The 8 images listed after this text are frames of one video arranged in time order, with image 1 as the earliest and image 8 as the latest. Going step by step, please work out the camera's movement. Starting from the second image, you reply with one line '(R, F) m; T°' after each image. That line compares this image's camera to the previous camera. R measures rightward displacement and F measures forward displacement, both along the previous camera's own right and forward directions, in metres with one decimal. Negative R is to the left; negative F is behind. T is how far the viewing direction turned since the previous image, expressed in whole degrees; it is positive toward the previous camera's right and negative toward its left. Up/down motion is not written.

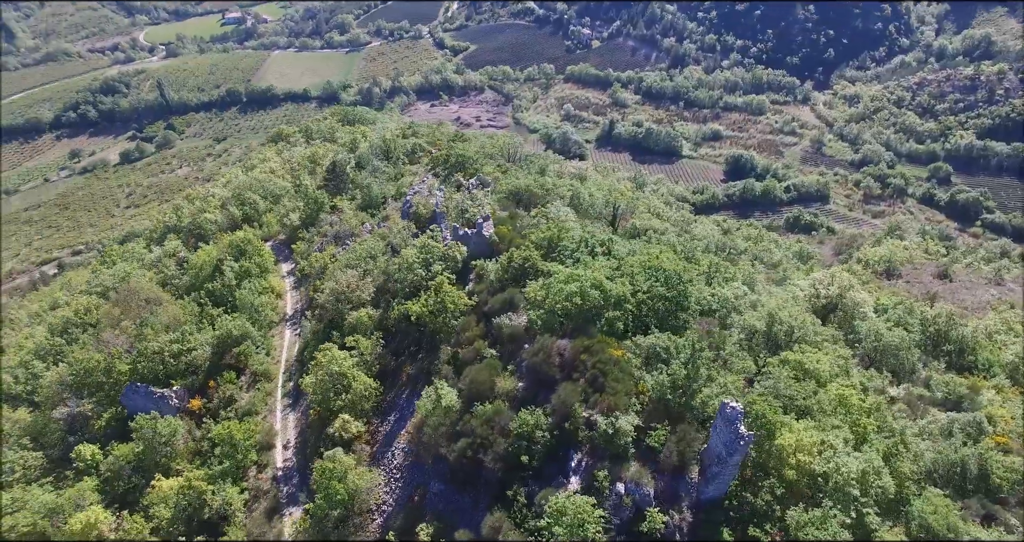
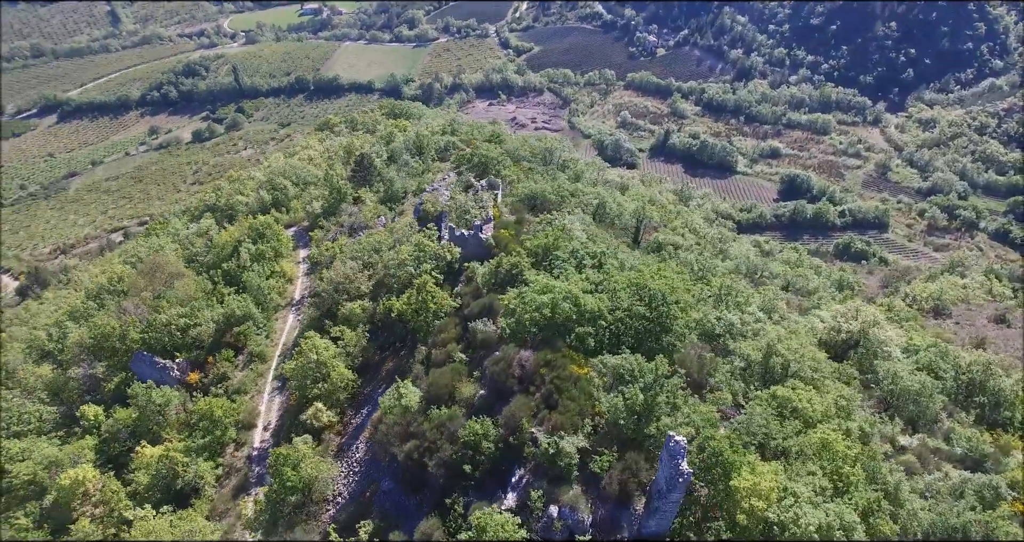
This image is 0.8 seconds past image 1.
(+2.8, +0.5) m; -5°
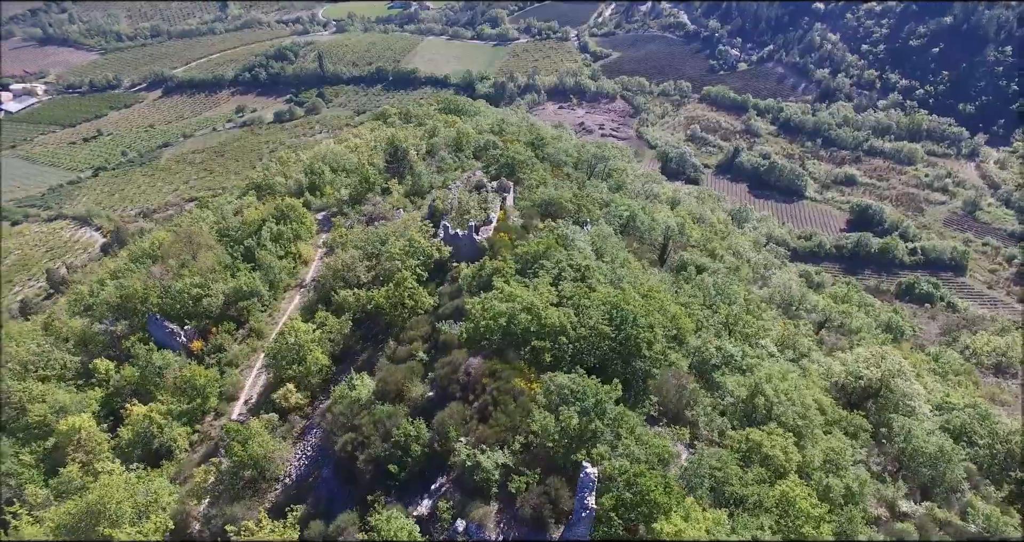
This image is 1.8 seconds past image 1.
(+3.6, +0.6) m; -6°
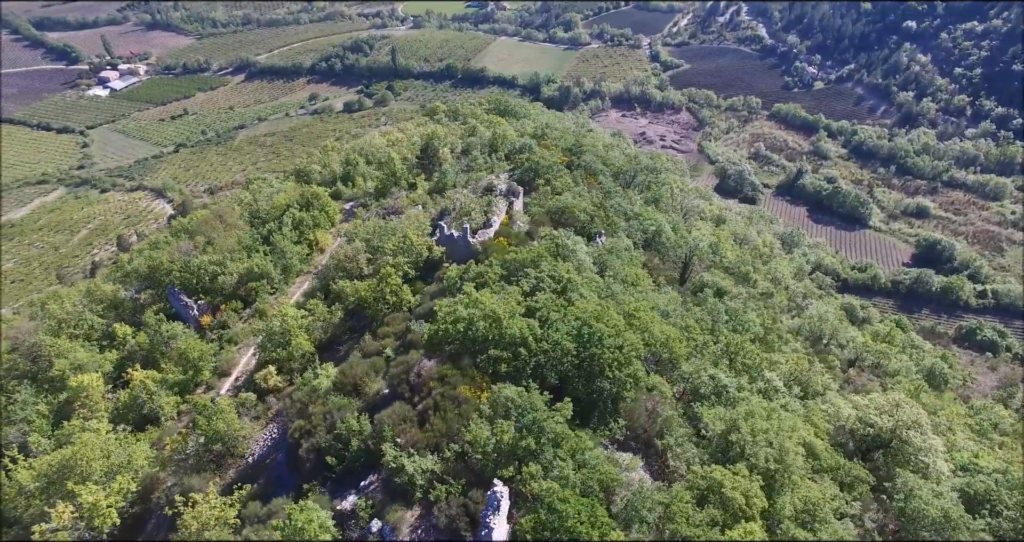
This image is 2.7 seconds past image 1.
(+3.2, +0.4) m; -6°
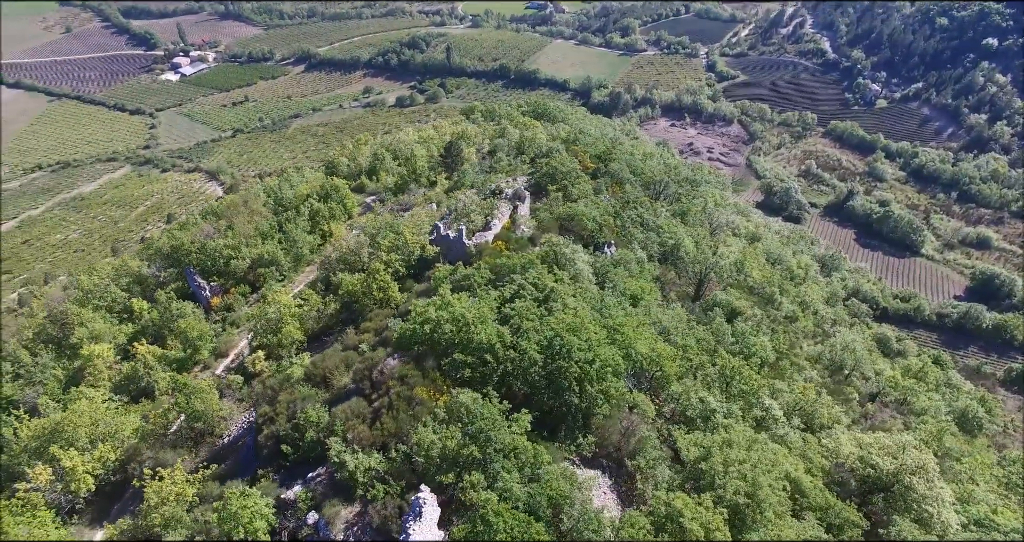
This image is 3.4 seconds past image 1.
(+2.5, +0.3) m; -4°
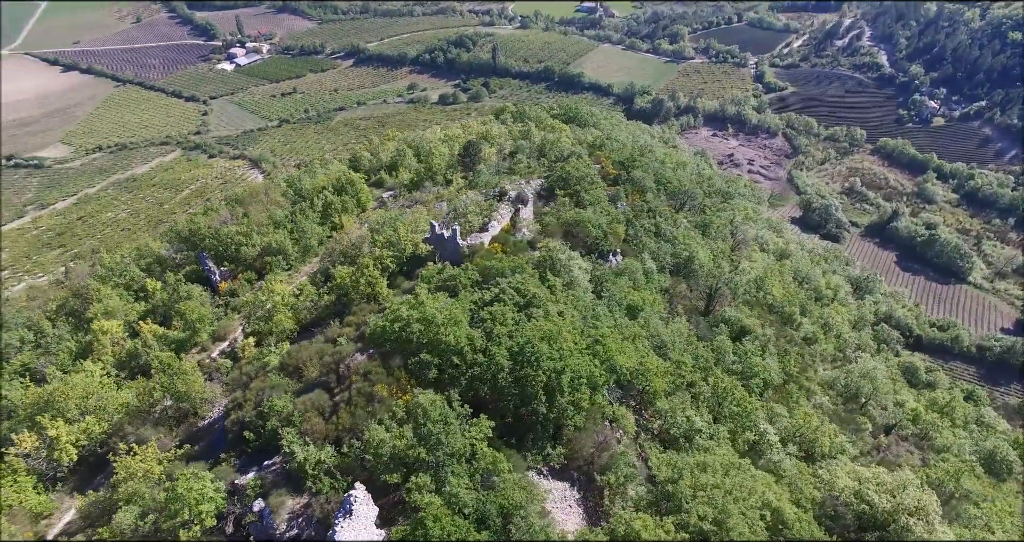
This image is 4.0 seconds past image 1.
(+2.2, +0.3) m; -4°
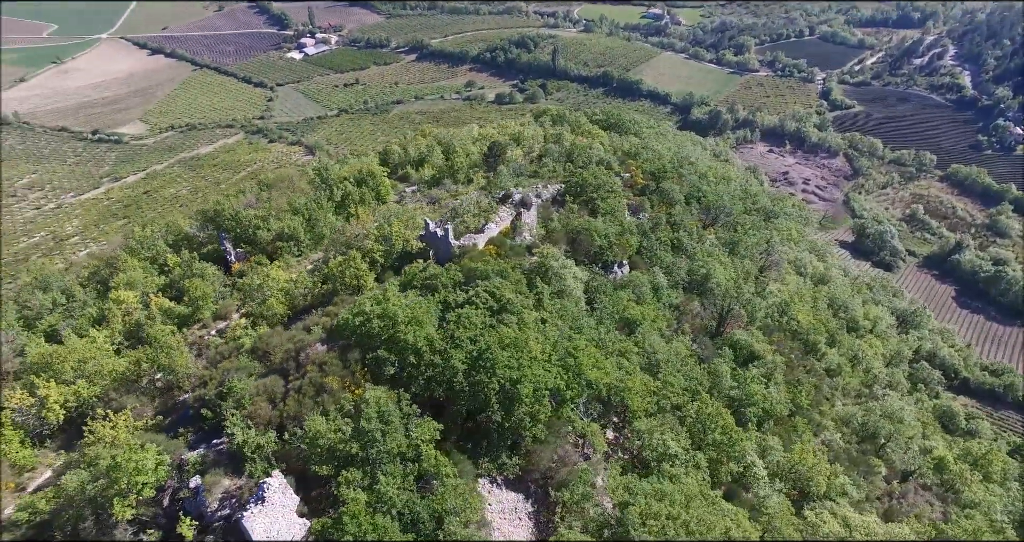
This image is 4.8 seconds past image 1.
(+2.9, +0.4) m; -5°
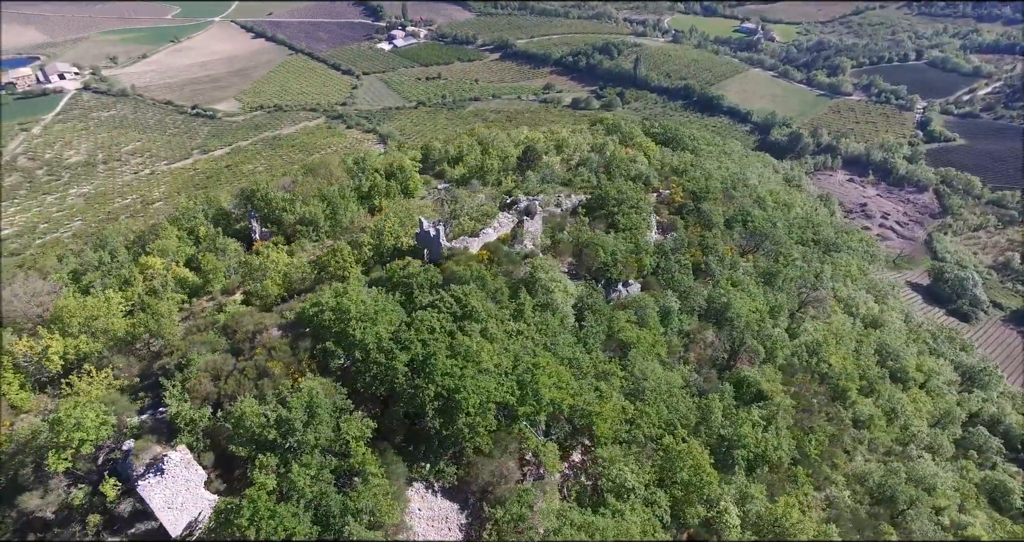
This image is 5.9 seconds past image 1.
(+3.9, +0.6) m; -7°
